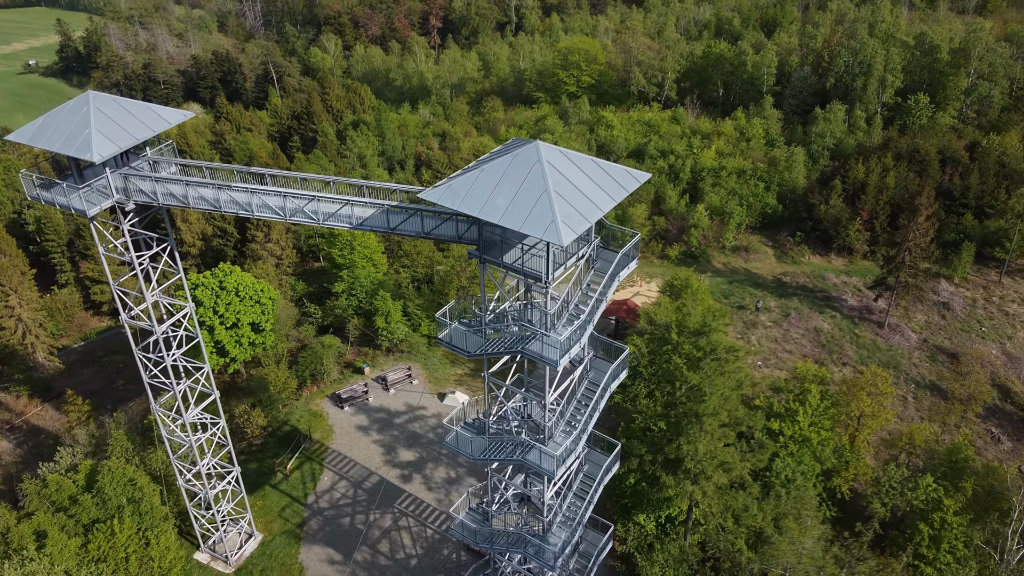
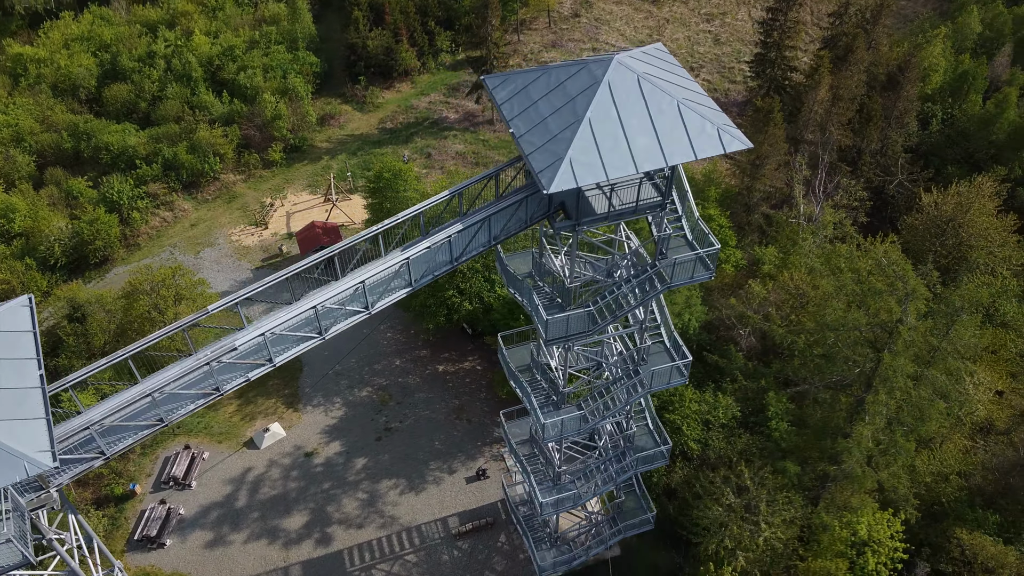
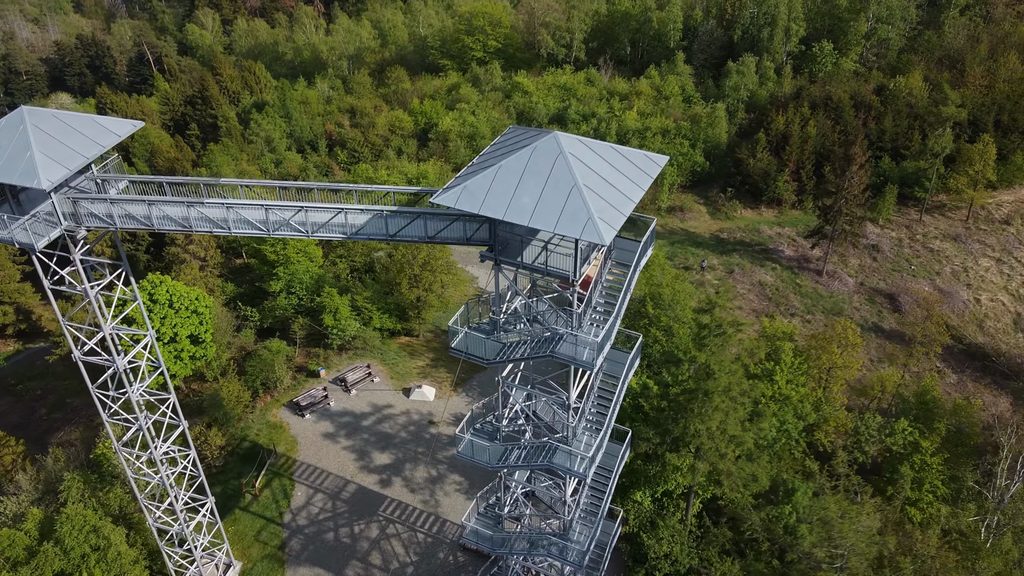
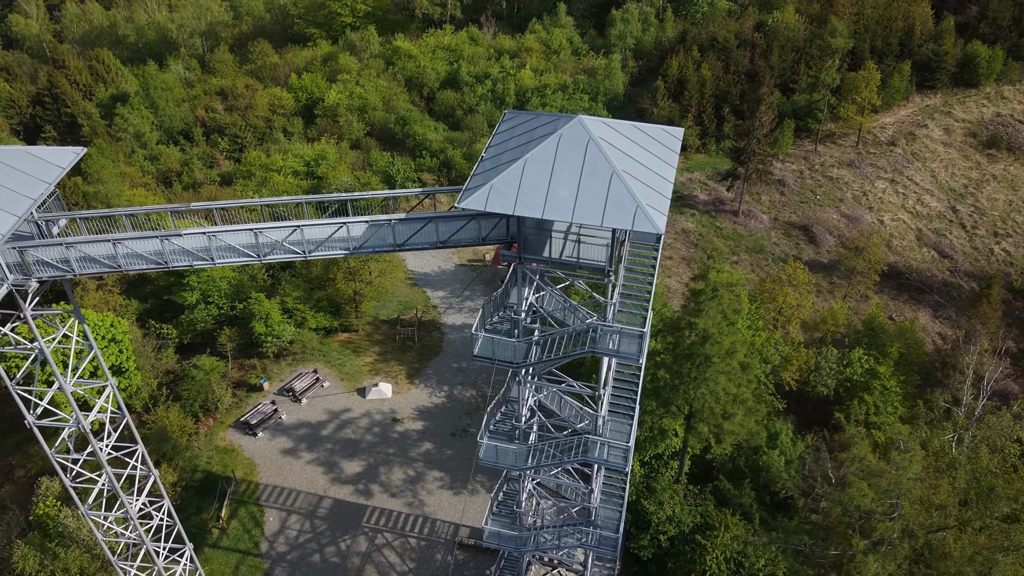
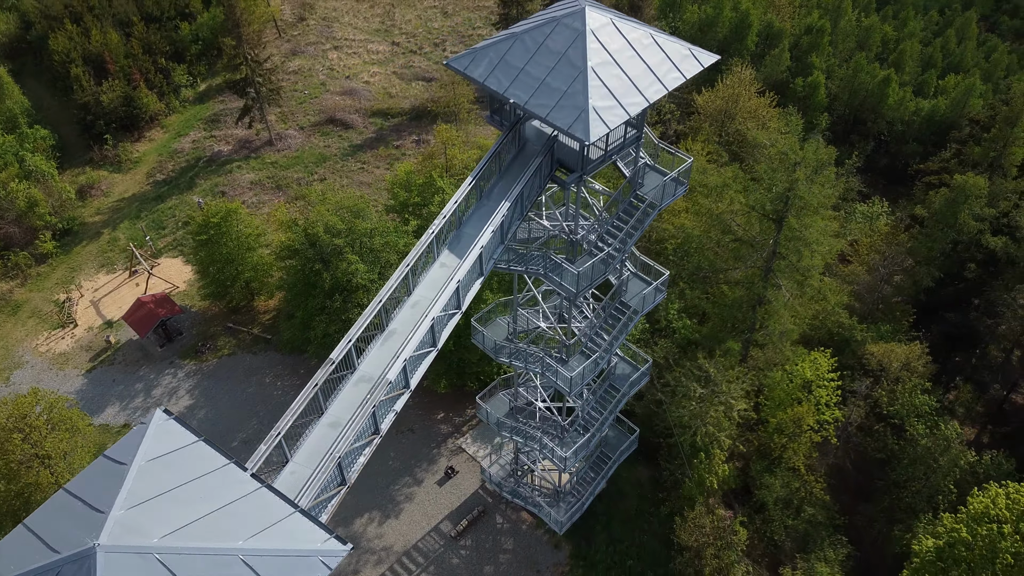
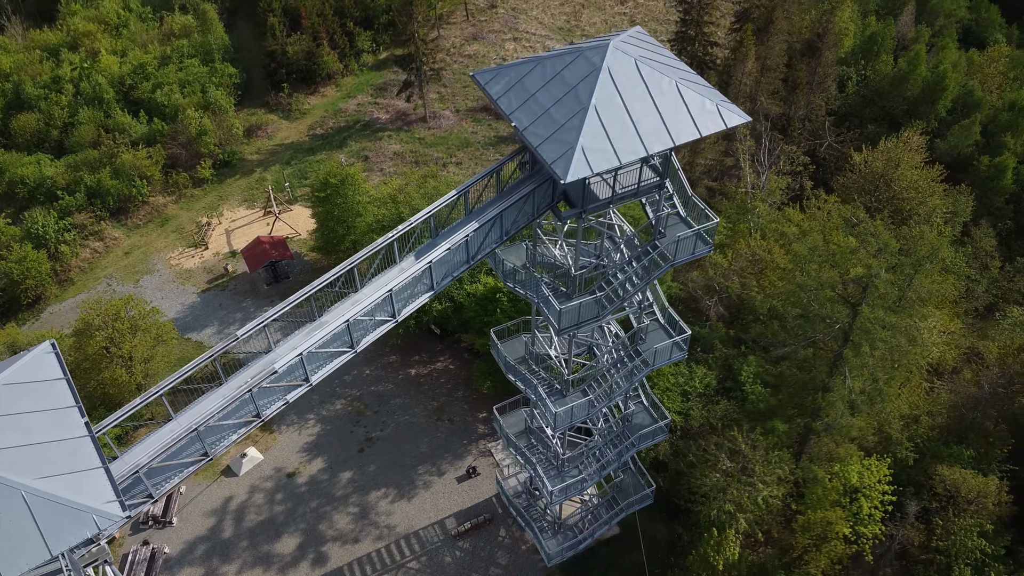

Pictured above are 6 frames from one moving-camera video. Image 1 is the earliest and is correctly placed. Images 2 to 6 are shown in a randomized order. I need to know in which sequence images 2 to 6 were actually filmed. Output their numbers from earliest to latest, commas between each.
3, 4, 2, 6, 5
